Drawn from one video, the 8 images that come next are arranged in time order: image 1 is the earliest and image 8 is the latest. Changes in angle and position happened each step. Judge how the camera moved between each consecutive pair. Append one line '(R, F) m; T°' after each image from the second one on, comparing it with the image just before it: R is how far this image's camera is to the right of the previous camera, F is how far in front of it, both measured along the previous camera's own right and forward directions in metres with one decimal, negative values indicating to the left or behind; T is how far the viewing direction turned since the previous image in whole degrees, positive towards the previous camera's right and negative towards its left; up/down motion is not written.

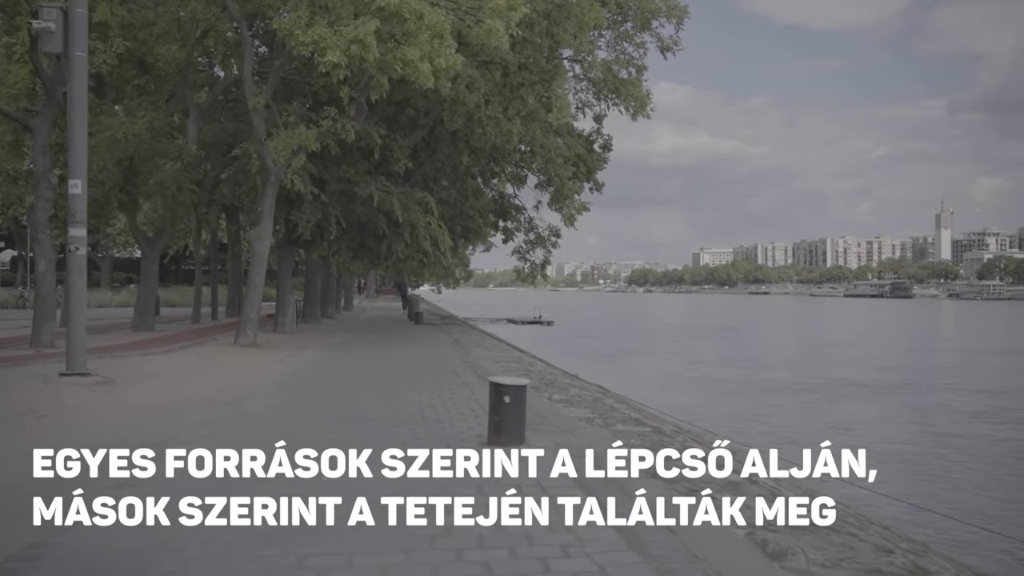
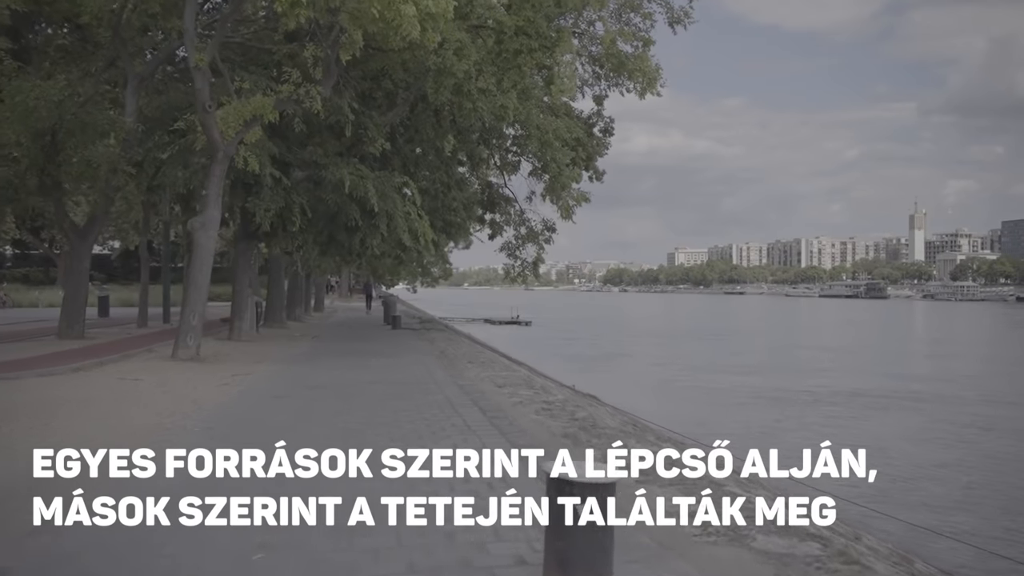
(-0.4, +3.1) m; +2°
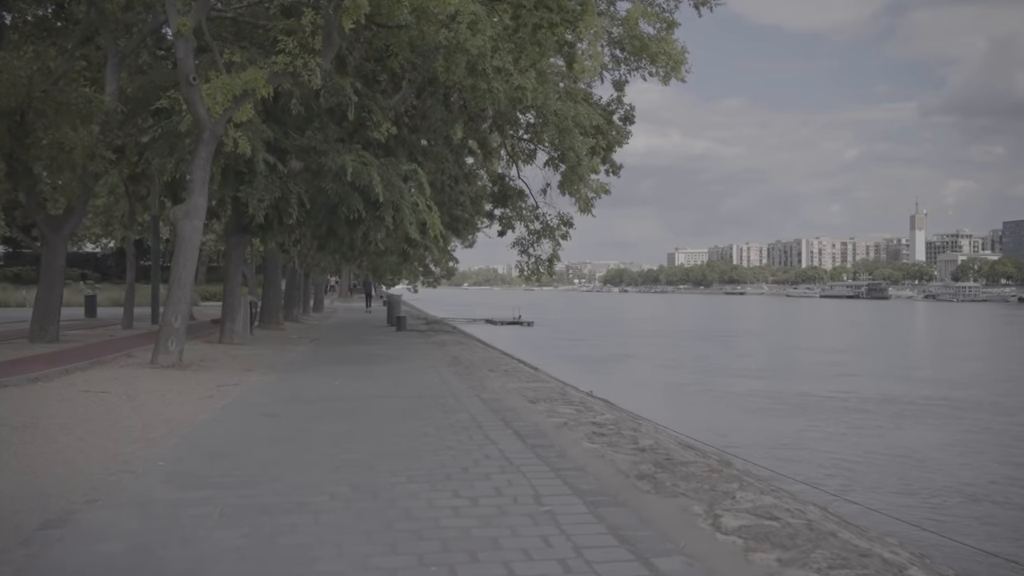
(-0.4, +1.7) m; 0°
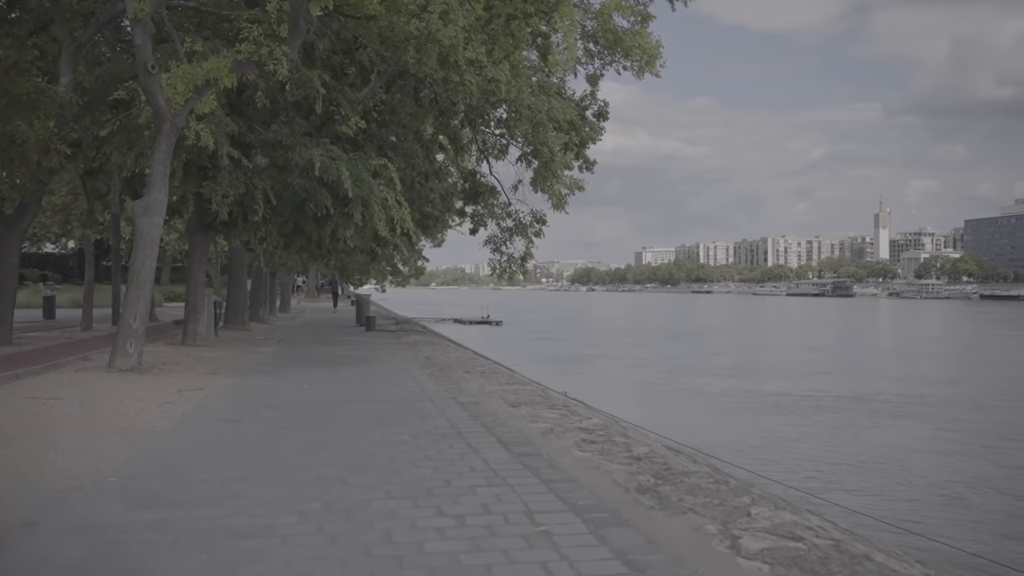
(-0.1, +0.5) m; +2°
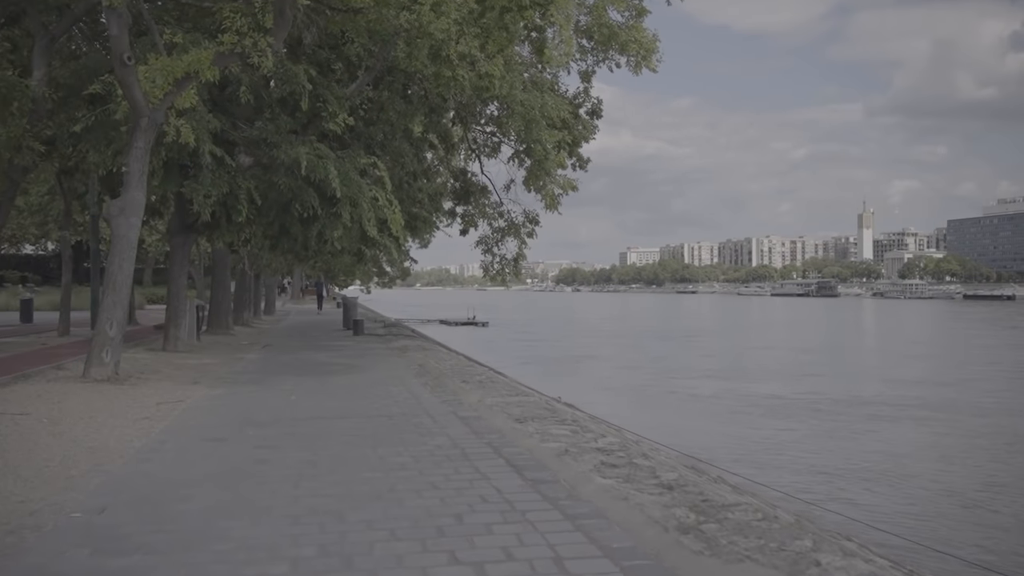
(-0.2, +0.6) m; +1°
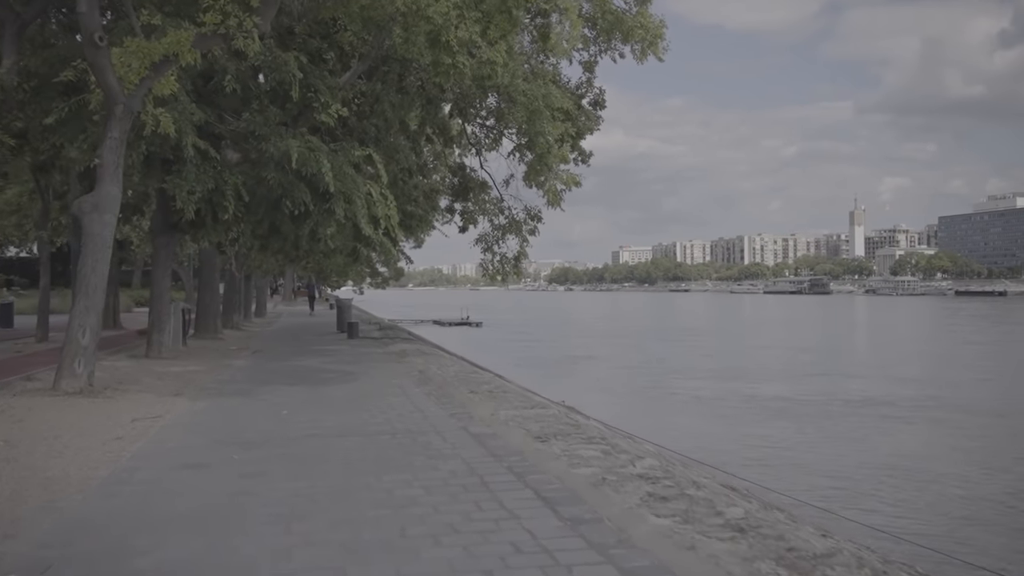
(-0.2, +1.0) m; 0°
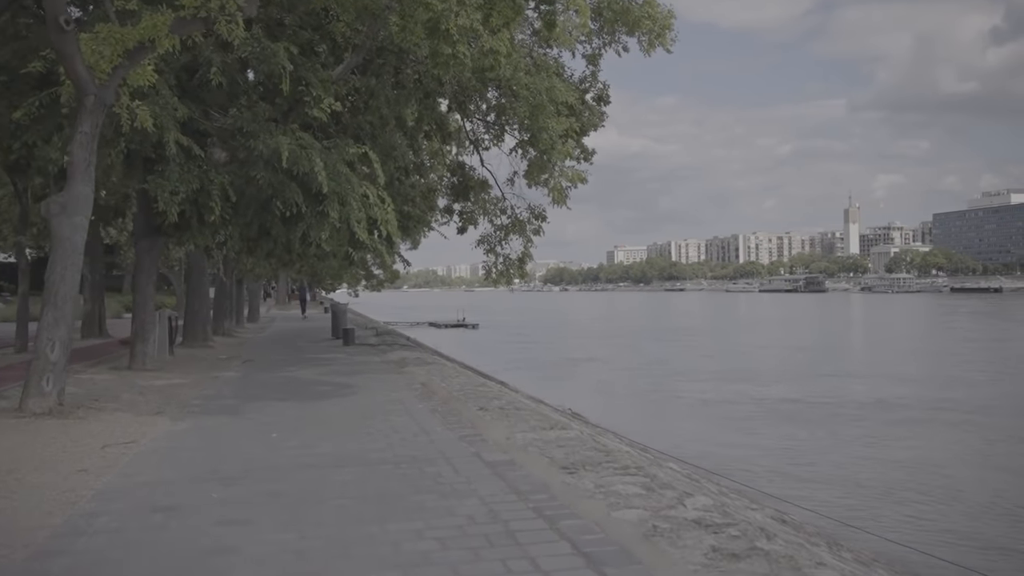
(-0.2, +0.9) m; 0°
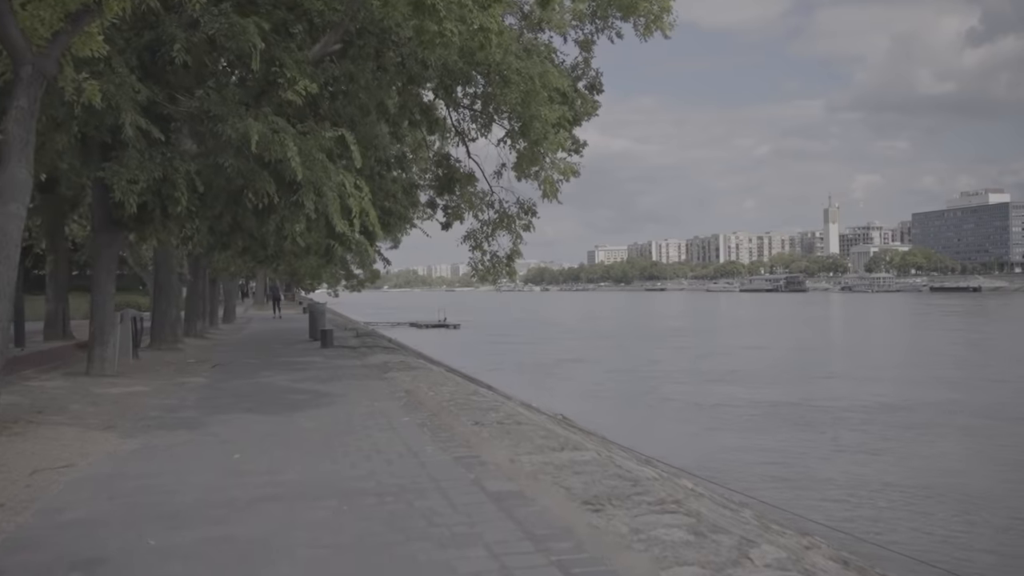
(-0.2, +1.2) m; +1°
